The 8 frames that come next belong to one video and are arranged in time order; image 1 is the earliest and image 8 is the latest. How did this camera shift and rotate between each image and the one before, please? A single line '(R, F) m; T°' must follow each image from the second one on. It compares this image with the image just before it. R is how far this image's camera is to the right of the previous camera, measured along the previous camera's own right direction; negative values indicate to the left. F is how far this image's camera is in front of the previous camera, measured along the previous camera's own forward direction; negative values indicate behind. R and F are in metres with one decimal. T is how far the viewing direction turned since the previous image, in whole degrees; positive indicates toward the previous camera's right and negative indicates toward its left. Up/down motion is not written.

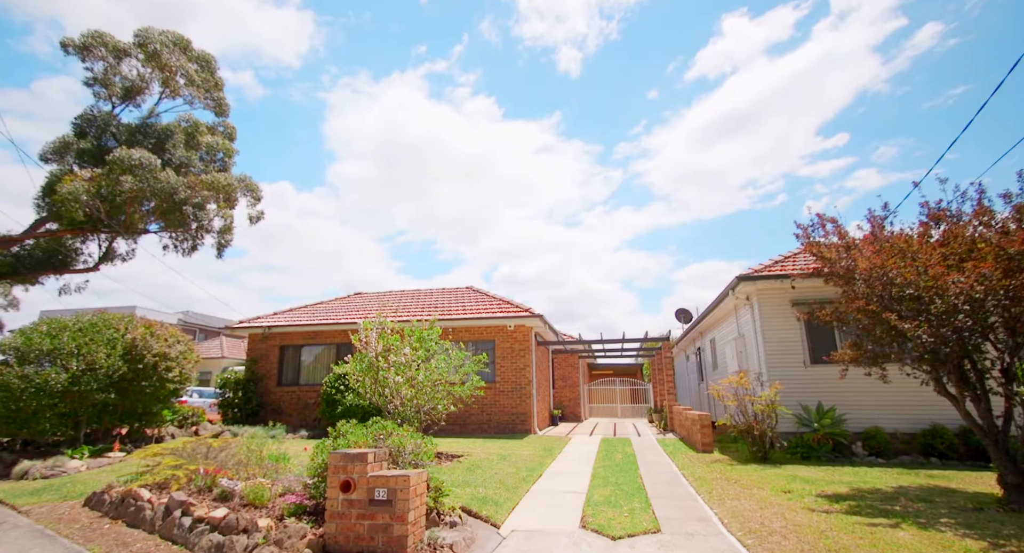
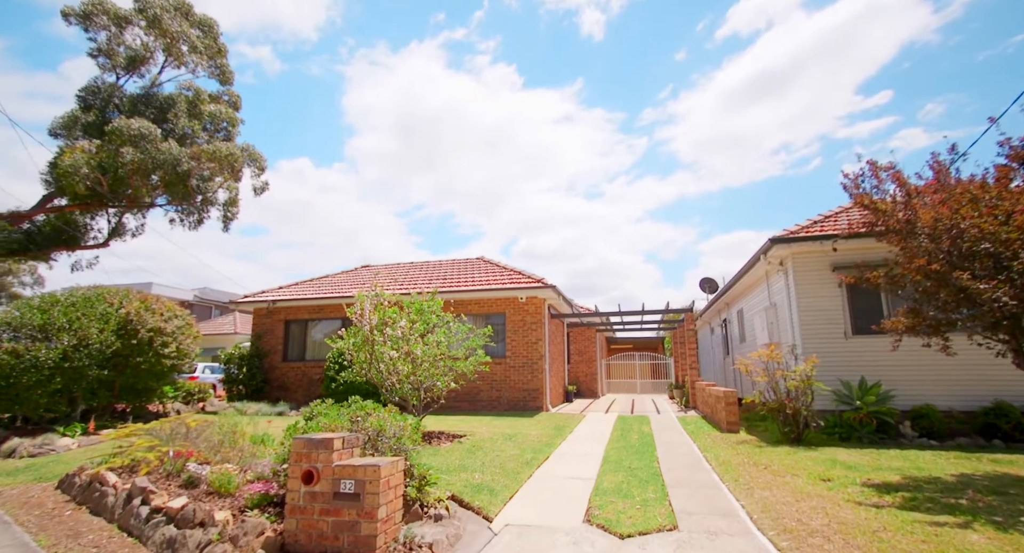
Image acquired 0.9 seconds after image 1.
(+0.2, +0.7) m; -2°
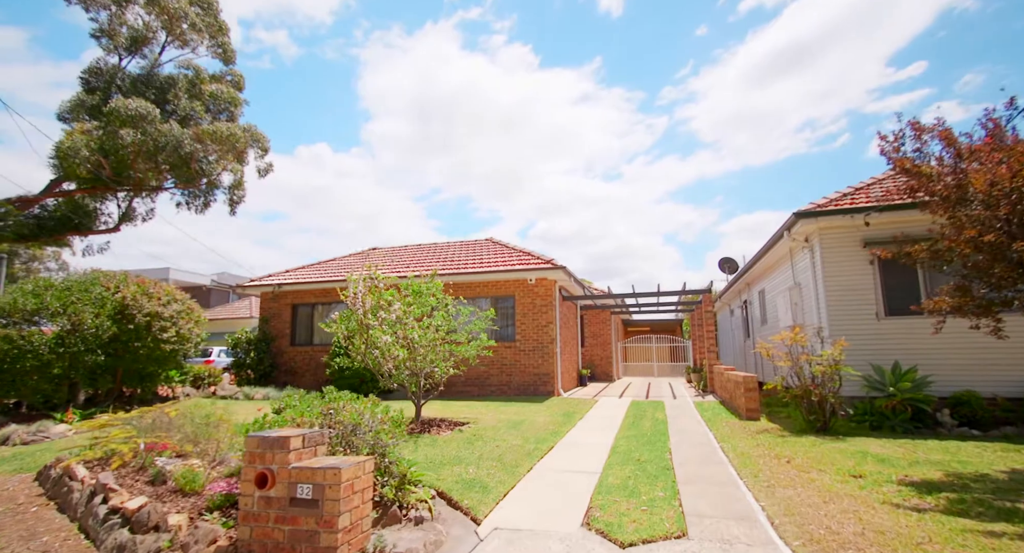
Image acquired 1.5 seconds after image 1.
(+0.2, +0.5) m; -2°
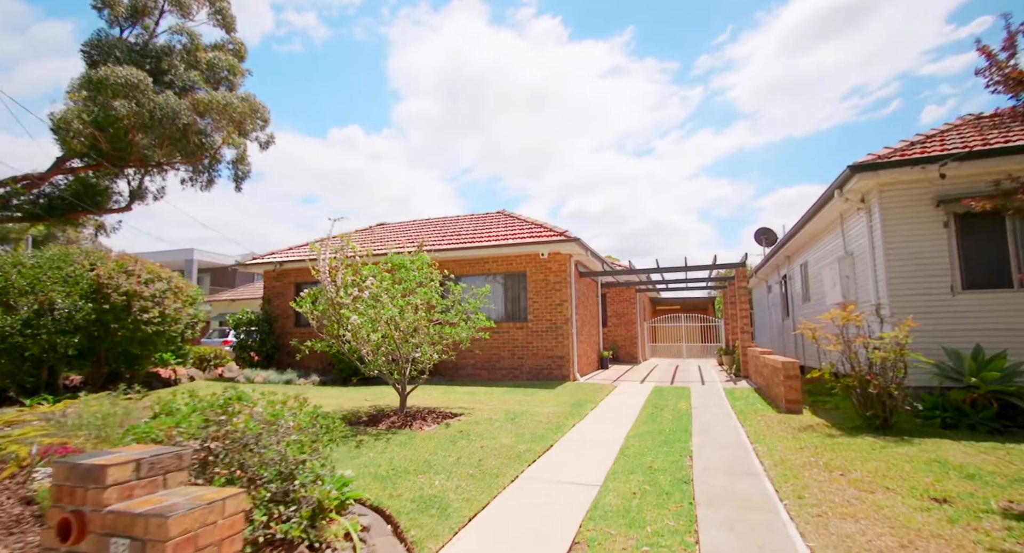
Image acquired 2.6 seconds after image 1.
(+0.5, +1.1) m; -4°
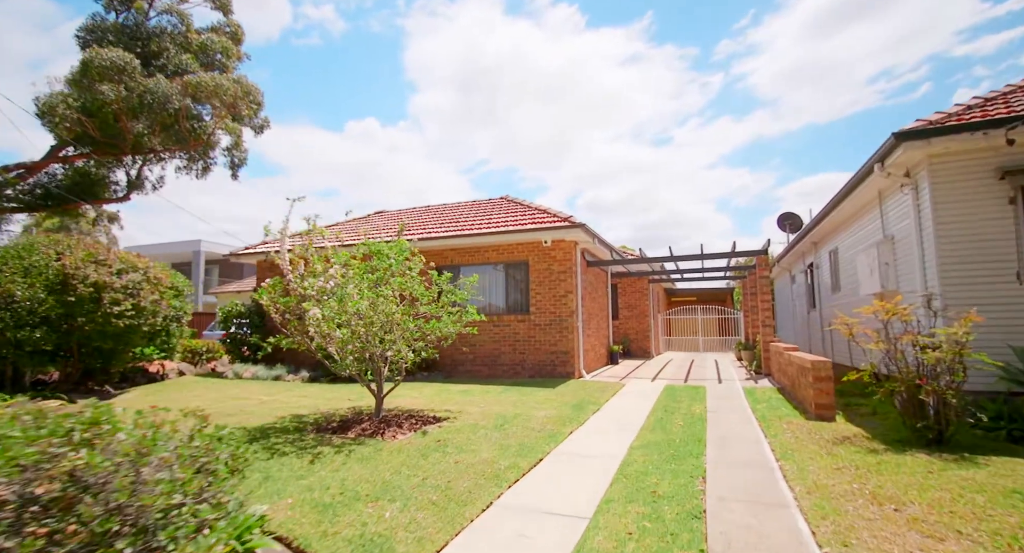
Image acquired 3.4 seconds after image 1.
(+0.3, +0.8) m; -2°
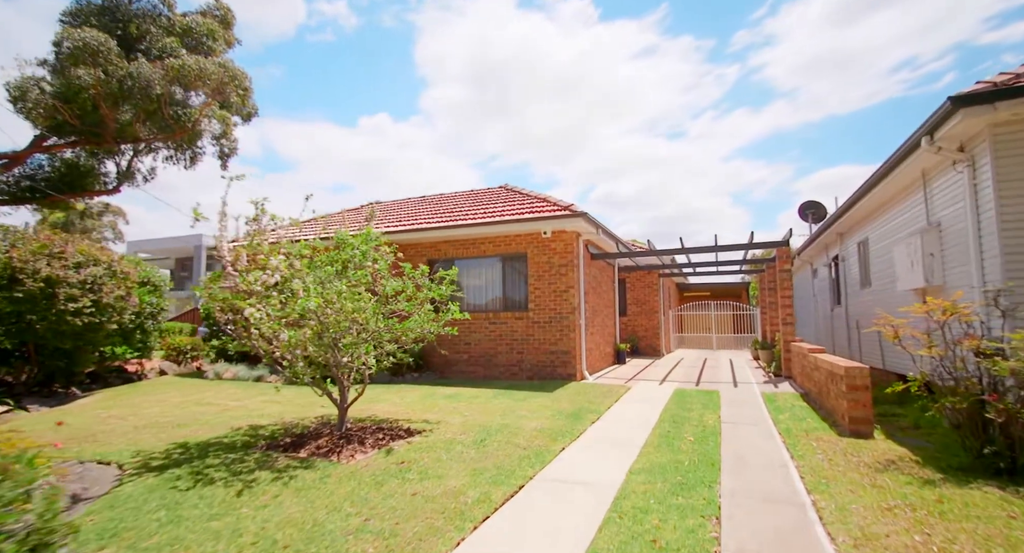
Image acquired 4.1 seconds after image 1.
(+0.3, +0.8) m; -1°
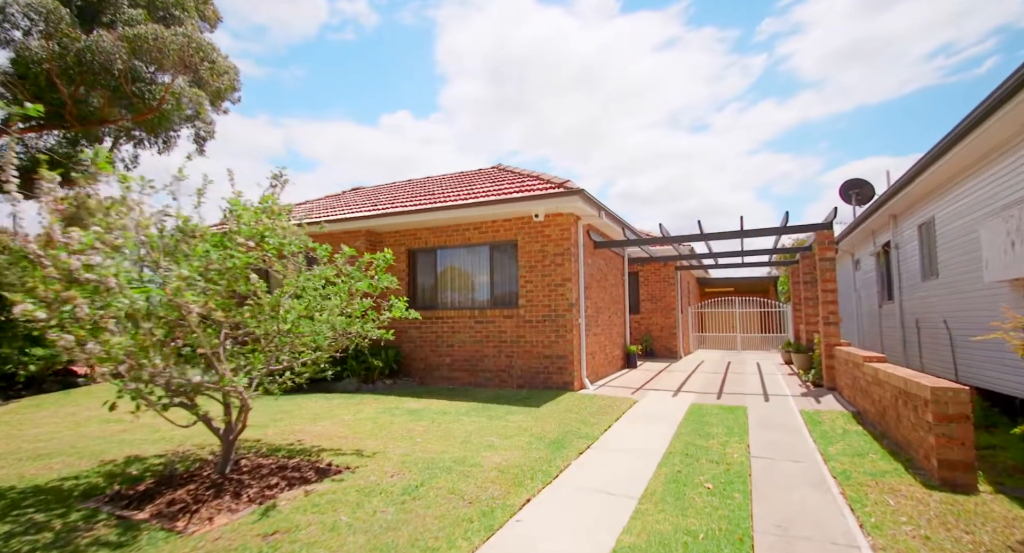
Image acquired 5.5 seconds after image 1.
(+0.6, +1.5) m; -2°
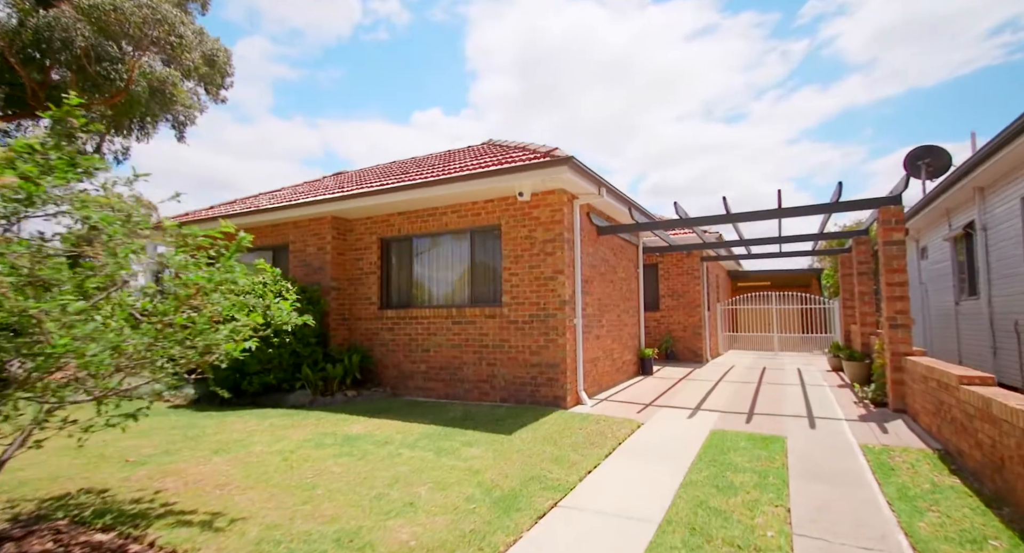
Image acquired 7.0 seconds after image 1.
(+0.7, +1.5) m; -3°
